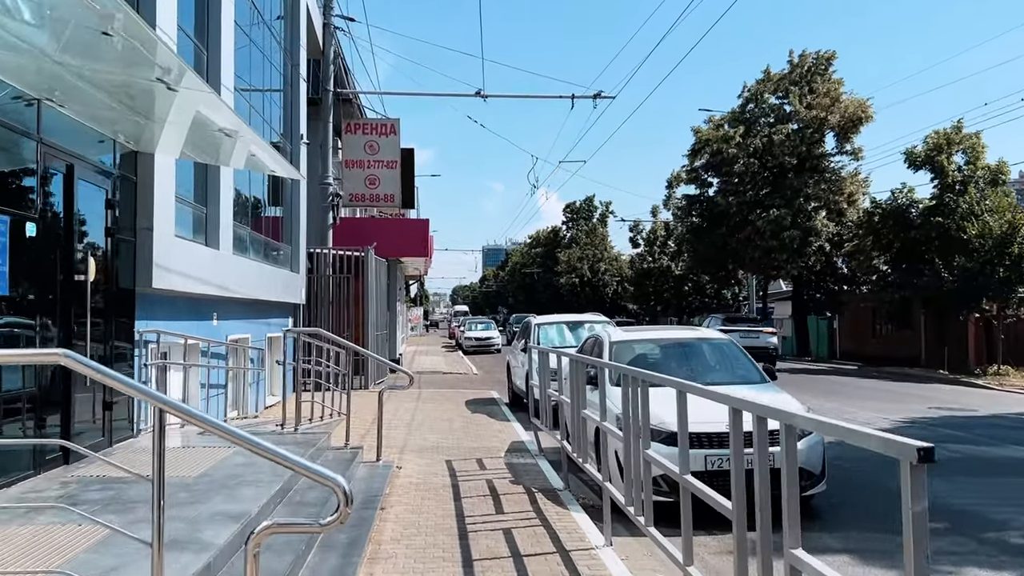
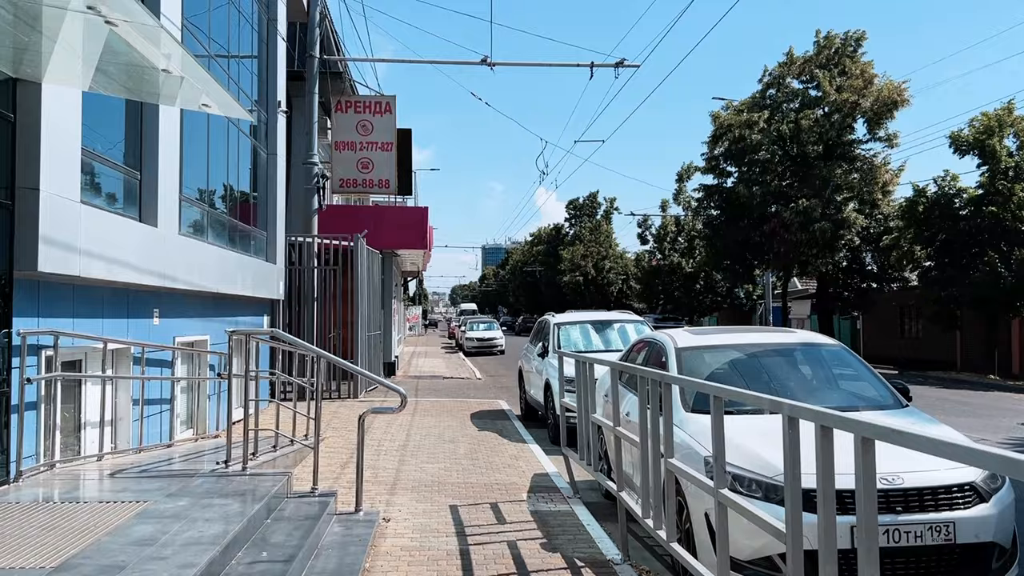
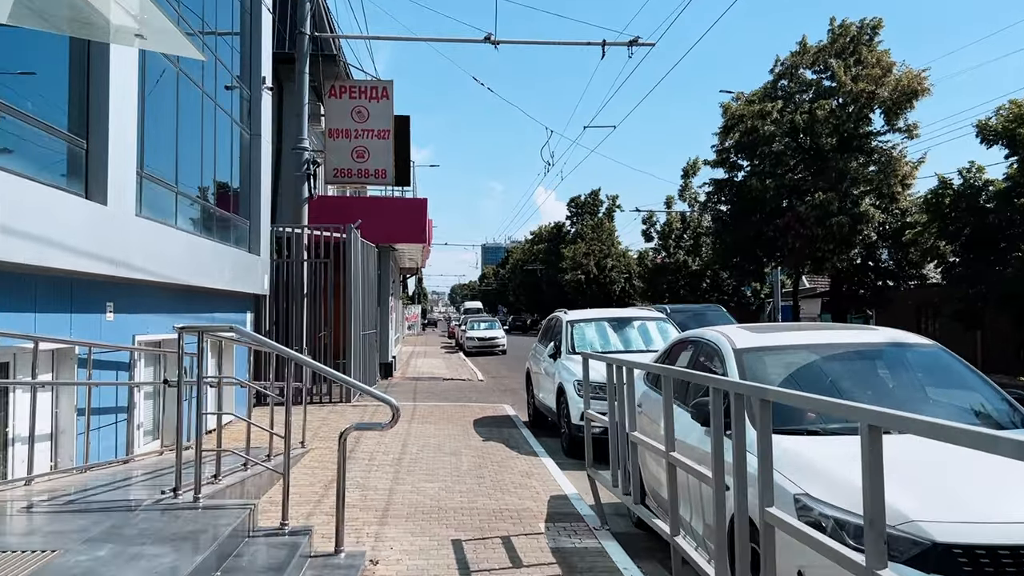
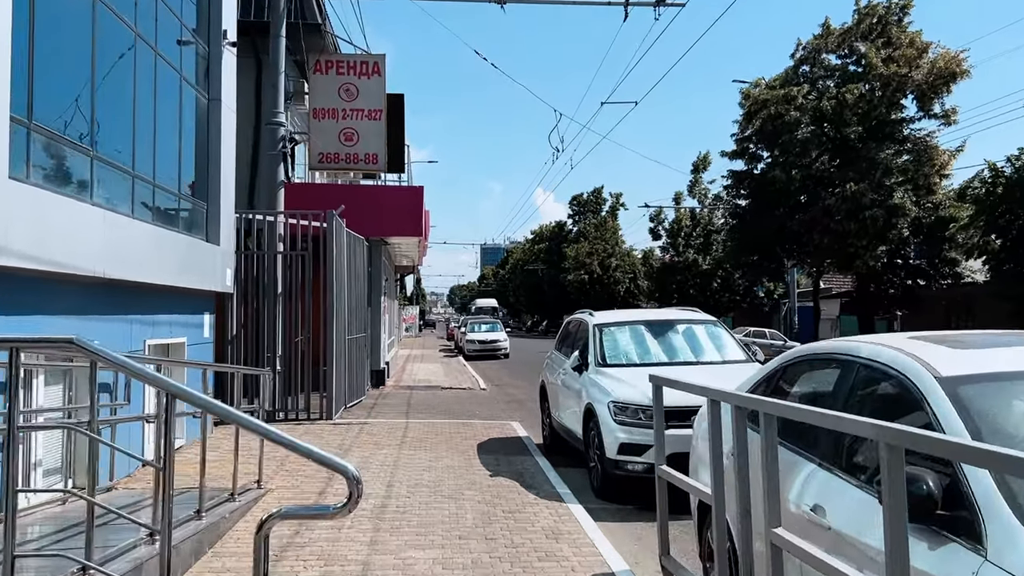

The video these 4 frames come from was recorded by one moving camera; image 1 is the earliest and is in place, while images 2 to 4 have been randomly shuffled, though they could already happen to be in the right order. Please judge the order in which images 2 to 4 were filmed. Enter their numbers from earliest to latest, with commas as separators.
2, 3, 4
